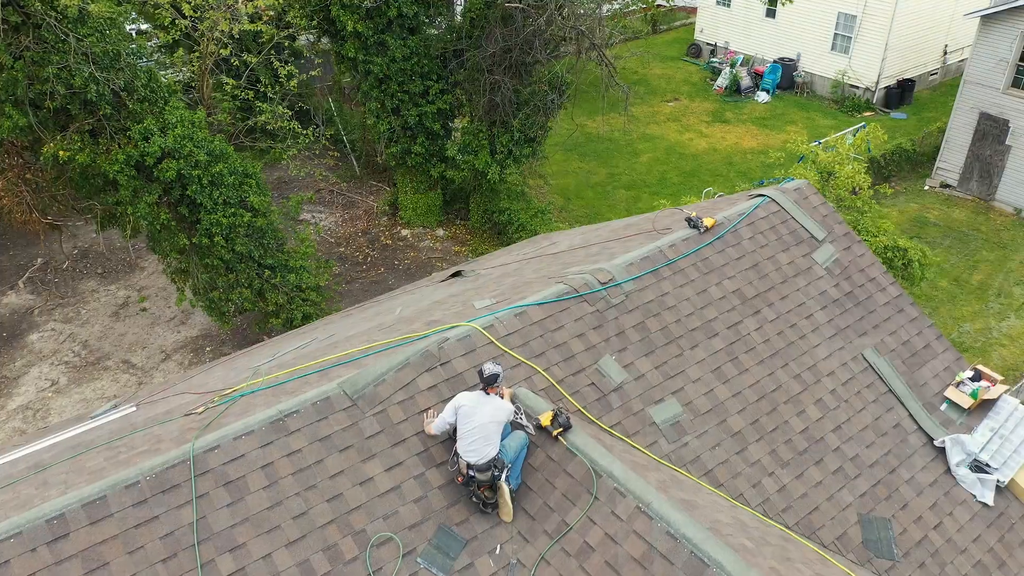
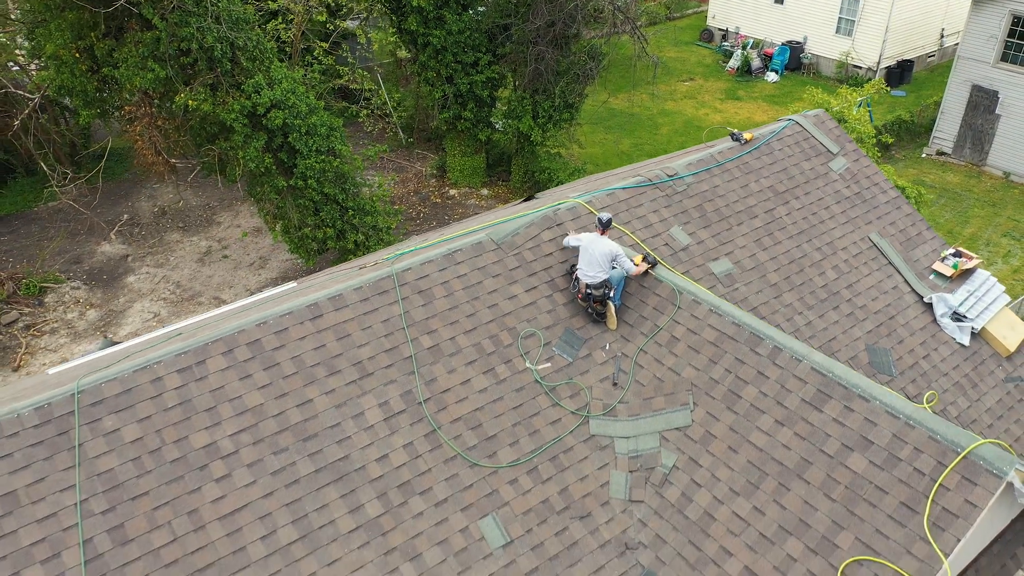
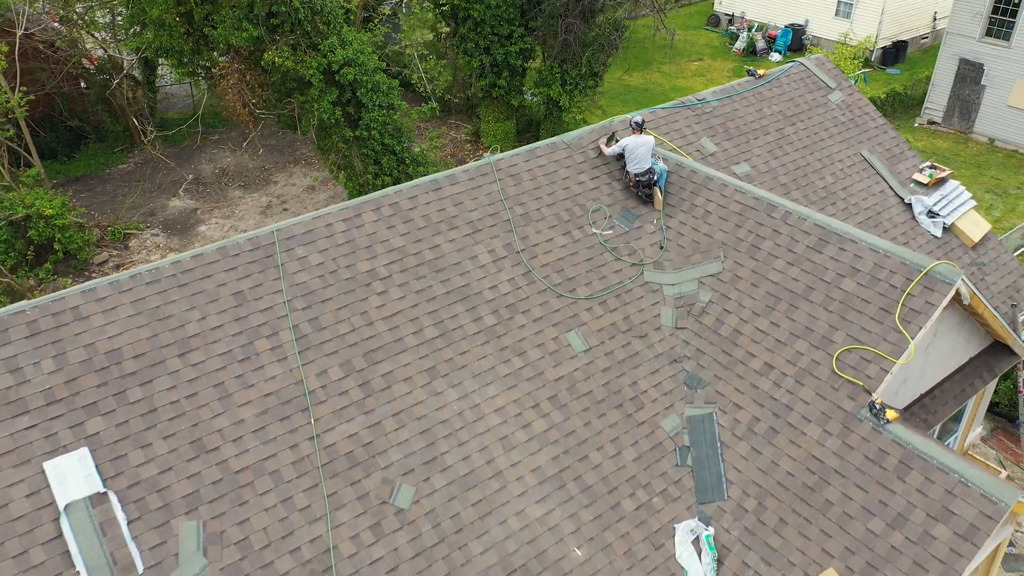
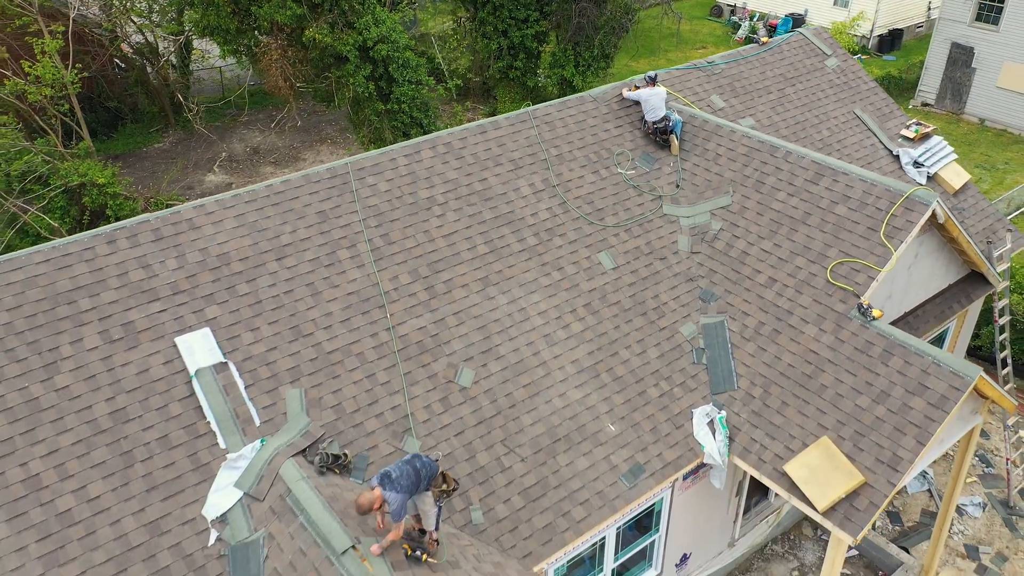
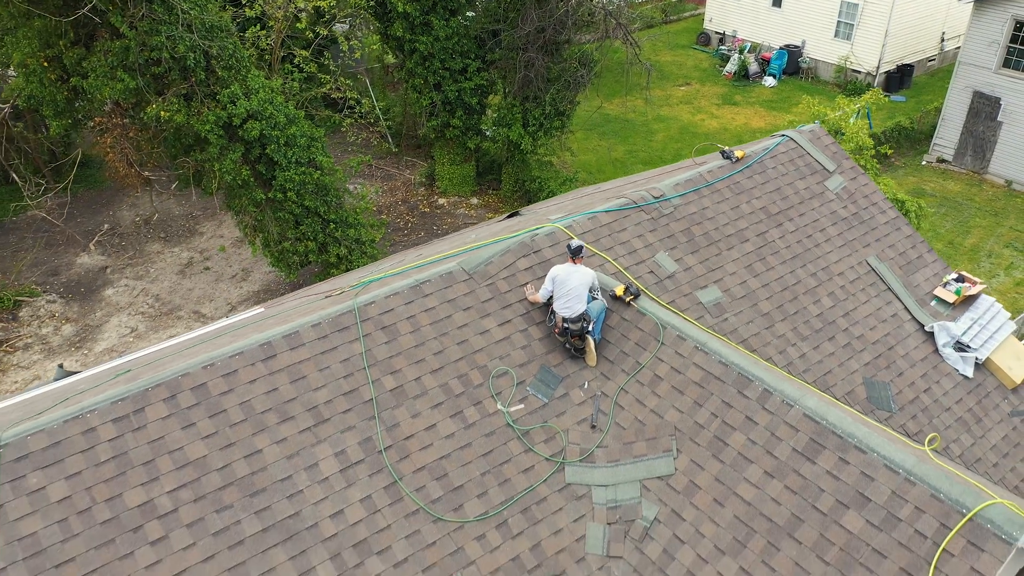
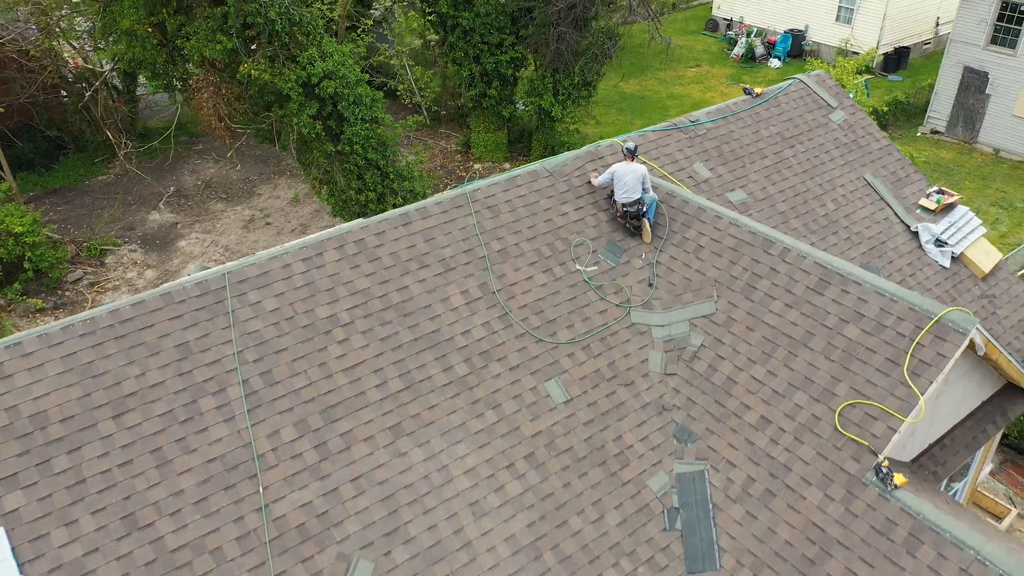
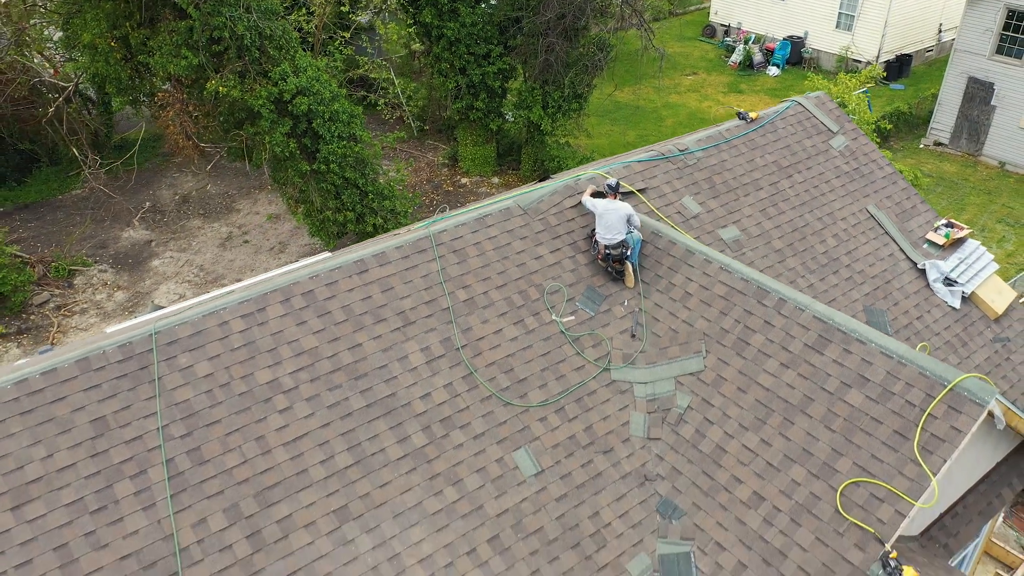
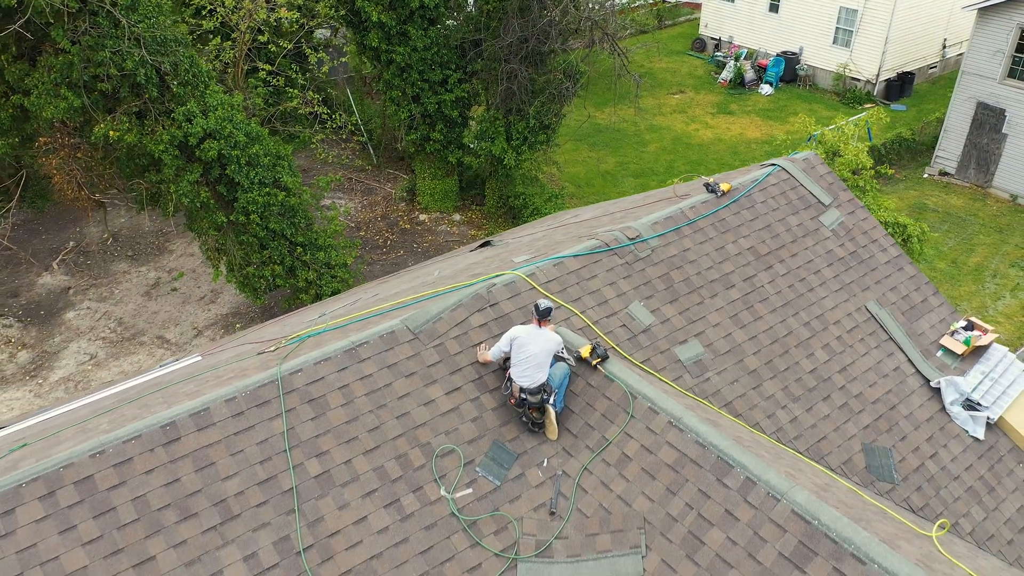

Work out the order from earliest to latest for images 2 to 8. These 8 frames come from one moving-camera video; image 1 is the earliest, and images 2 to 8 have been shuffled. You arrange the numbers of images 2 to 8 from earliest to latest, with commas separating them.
8, 5, 2, 7, 6, 3, 4
